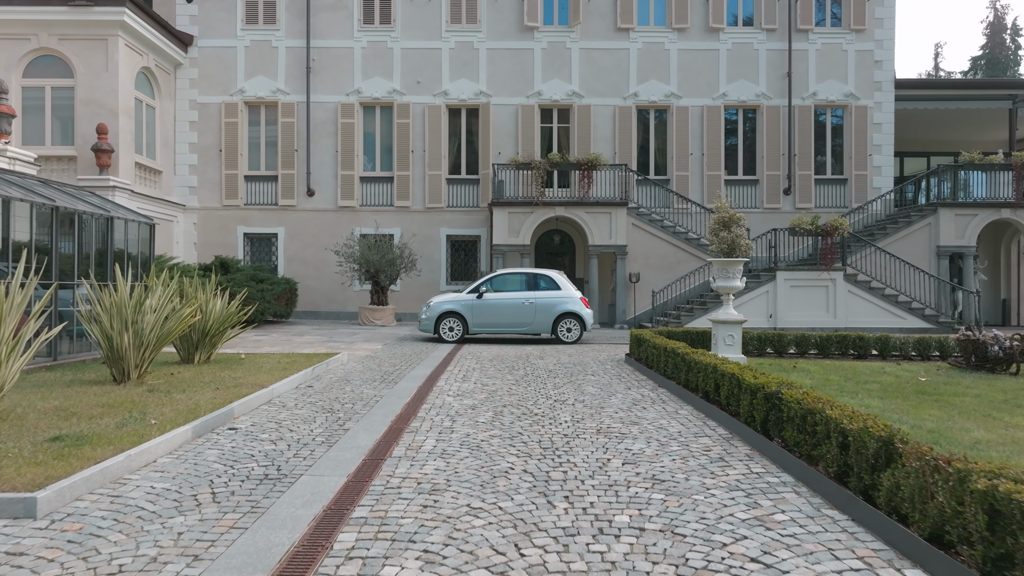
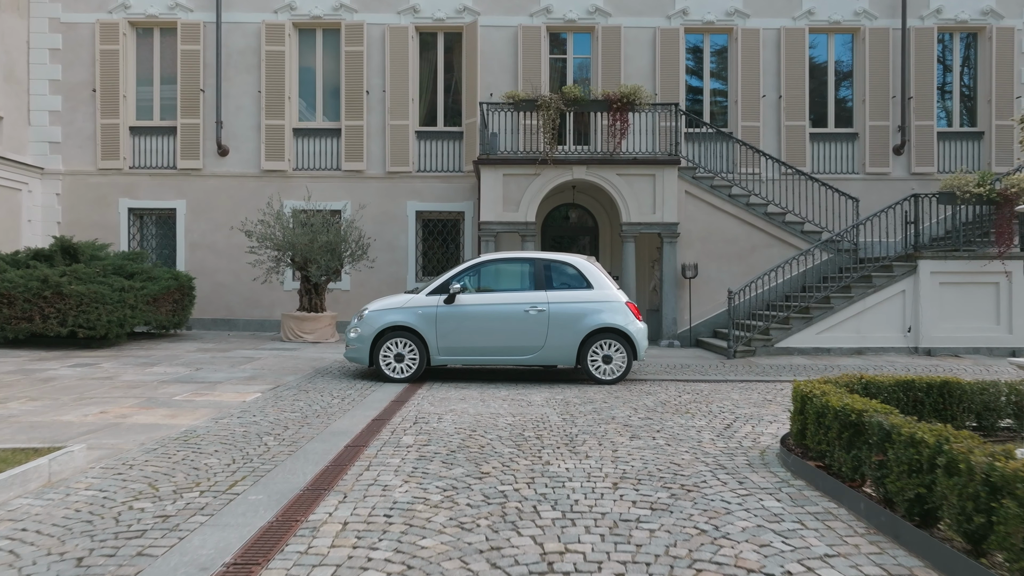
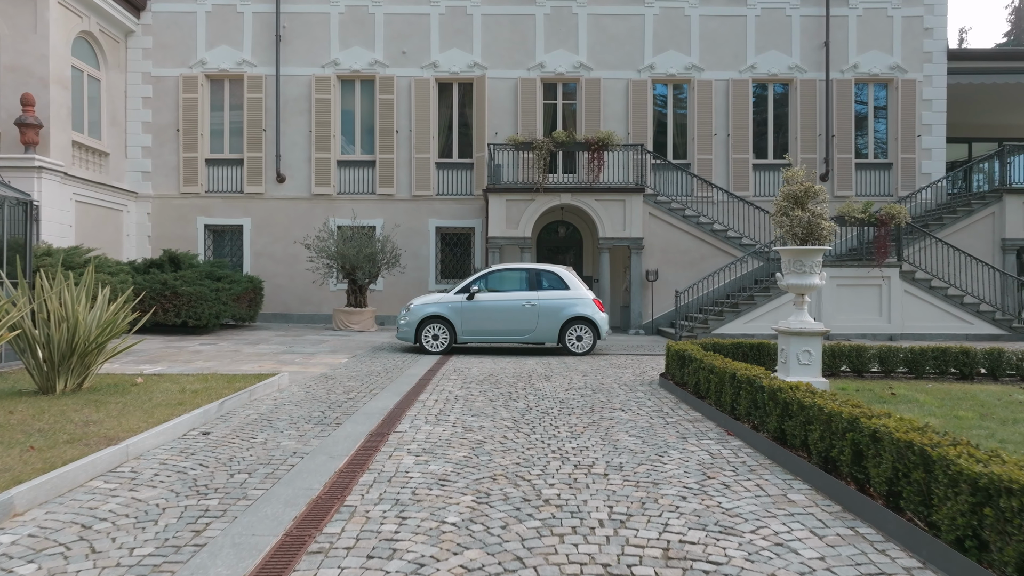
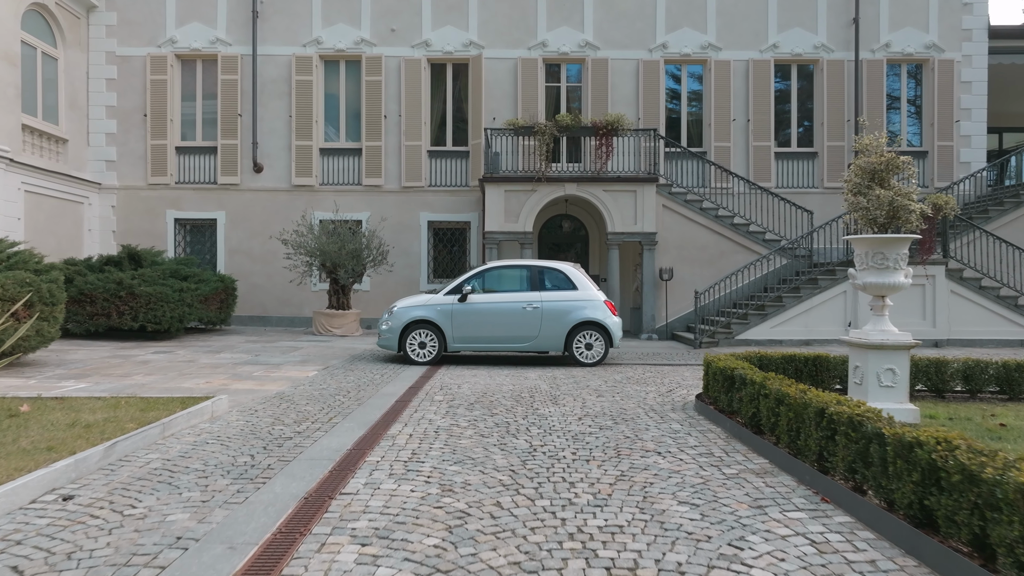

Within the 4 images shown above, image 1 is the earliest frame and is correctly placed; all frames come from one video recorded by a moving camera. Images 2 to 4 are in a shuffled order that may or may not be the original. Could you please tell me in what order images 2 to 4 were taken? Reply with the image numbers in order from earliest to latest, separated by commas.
3, 4, 2
